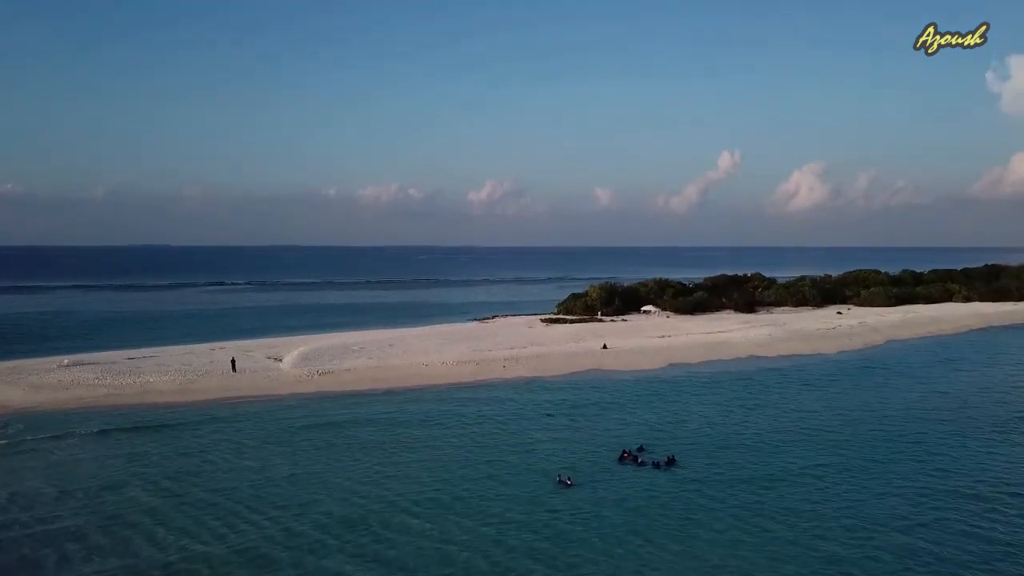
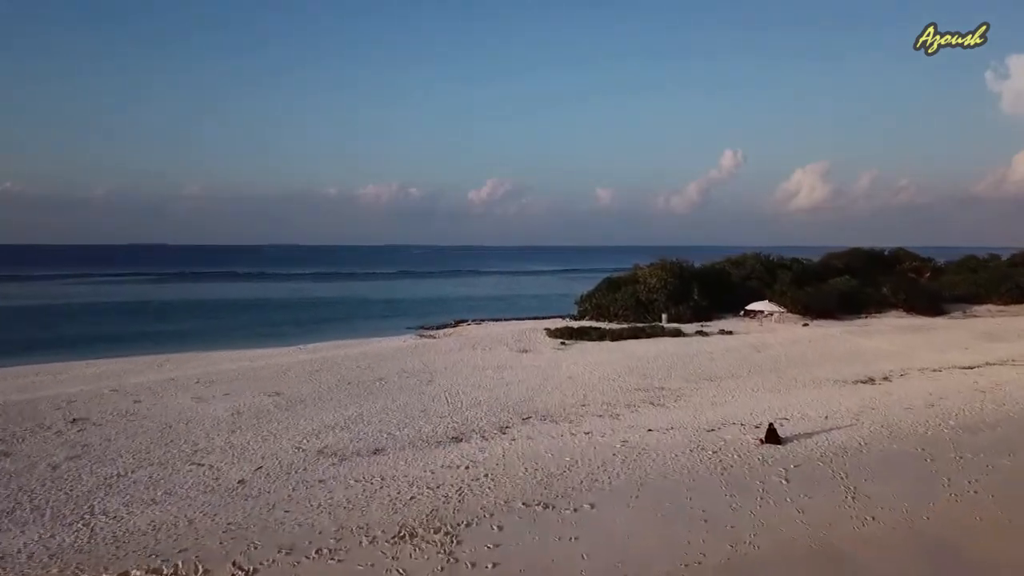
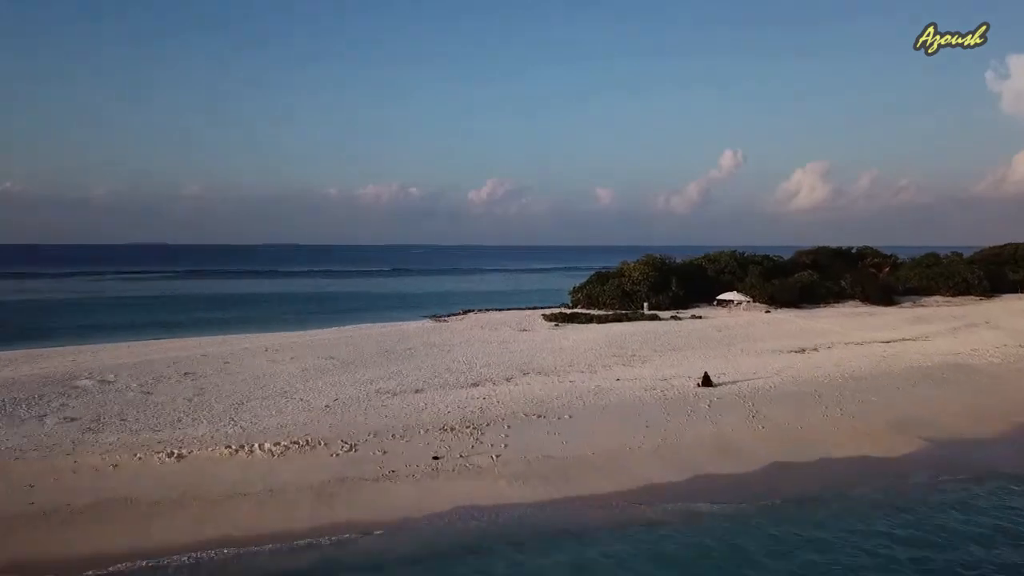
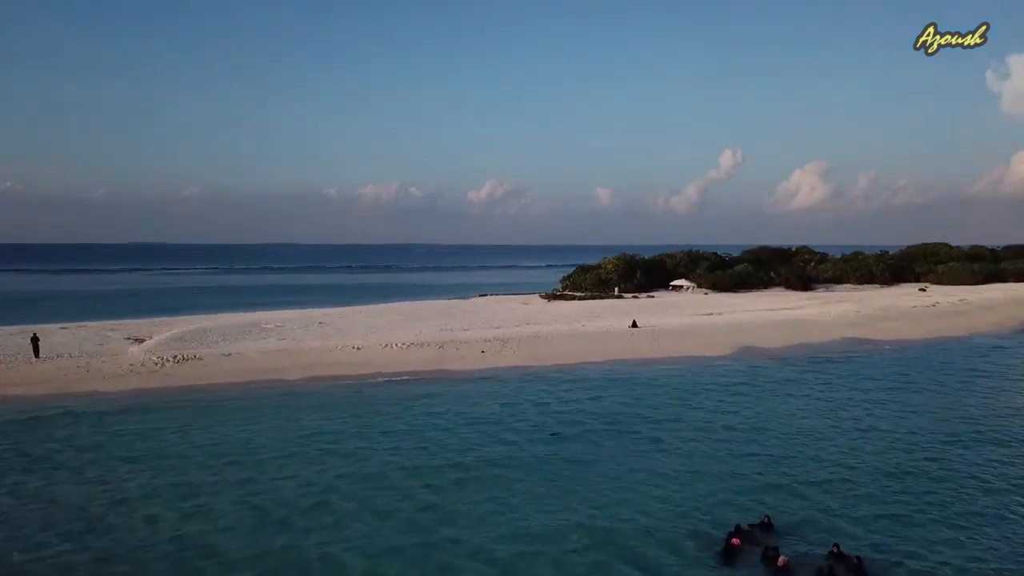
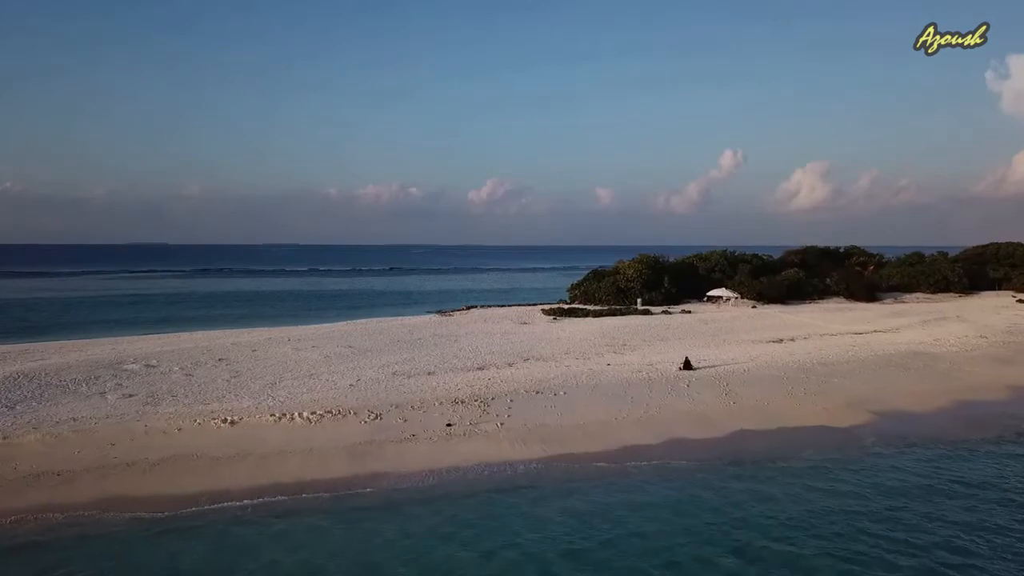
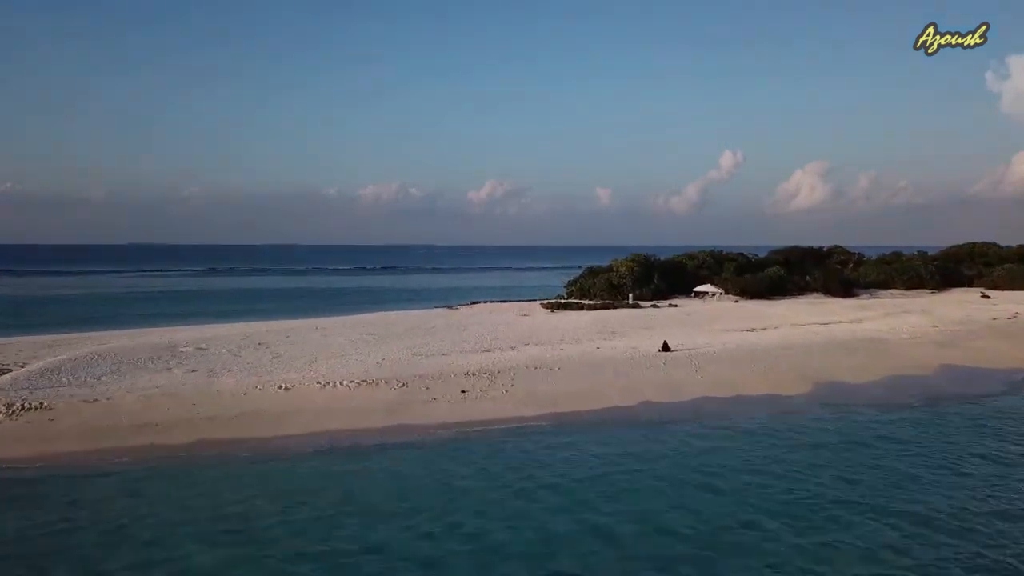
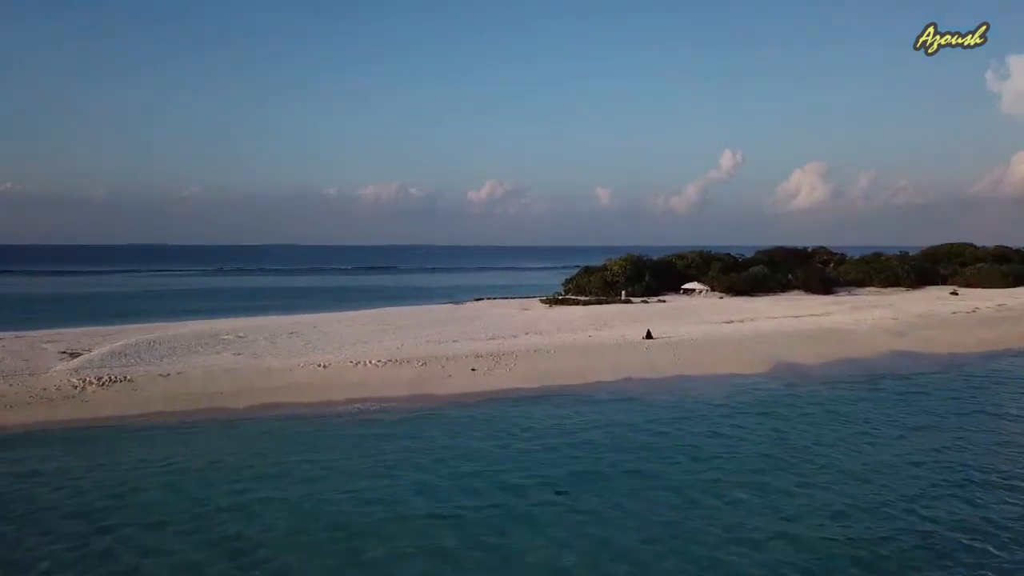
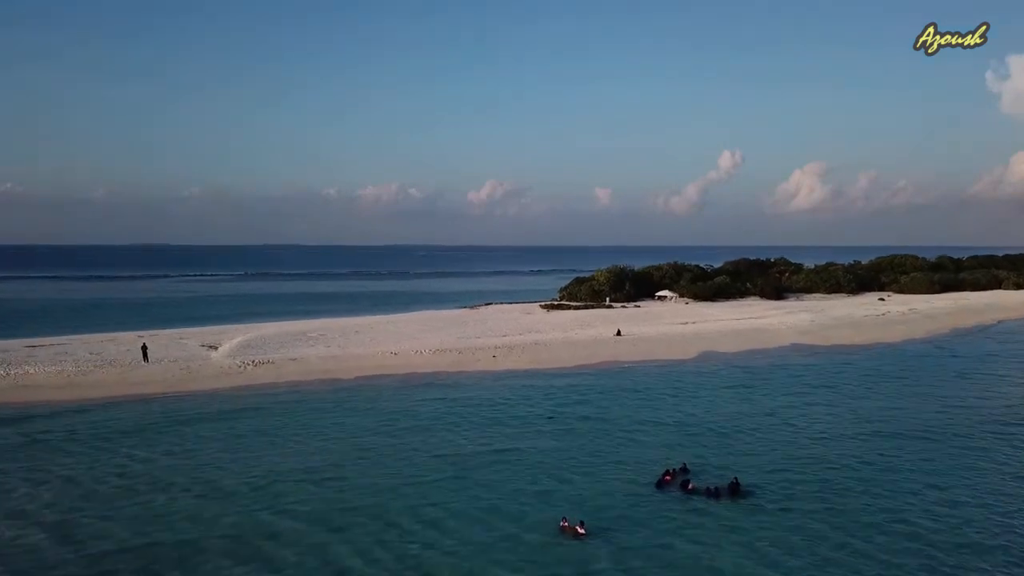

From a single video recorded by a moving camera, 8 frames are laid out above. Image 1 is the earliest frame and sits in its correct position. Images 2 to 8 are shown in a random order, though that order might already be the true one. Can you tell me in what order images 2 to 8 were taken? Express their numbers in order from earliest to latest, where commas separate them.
8, 4, 7, 6, 5, 3, 2
